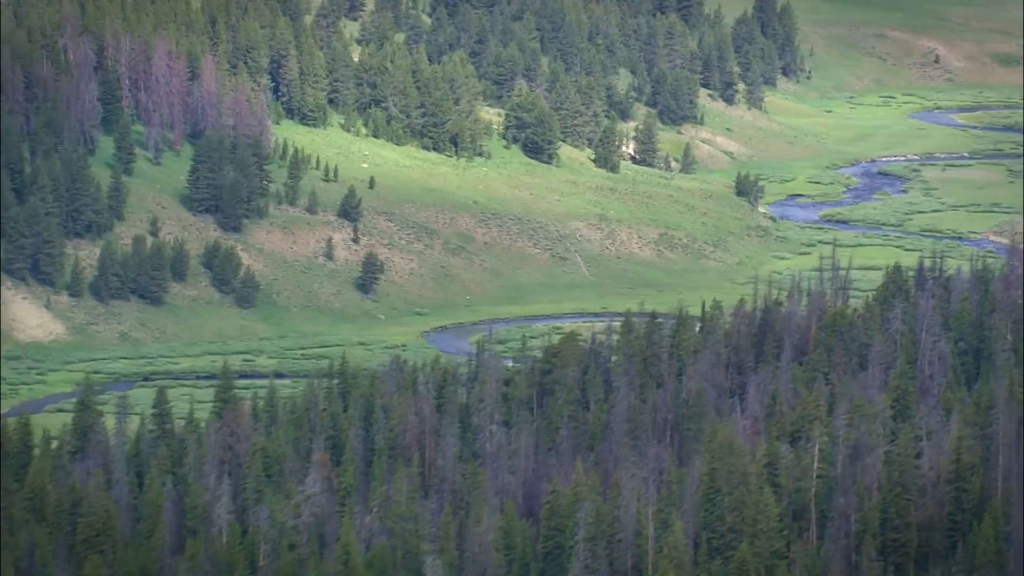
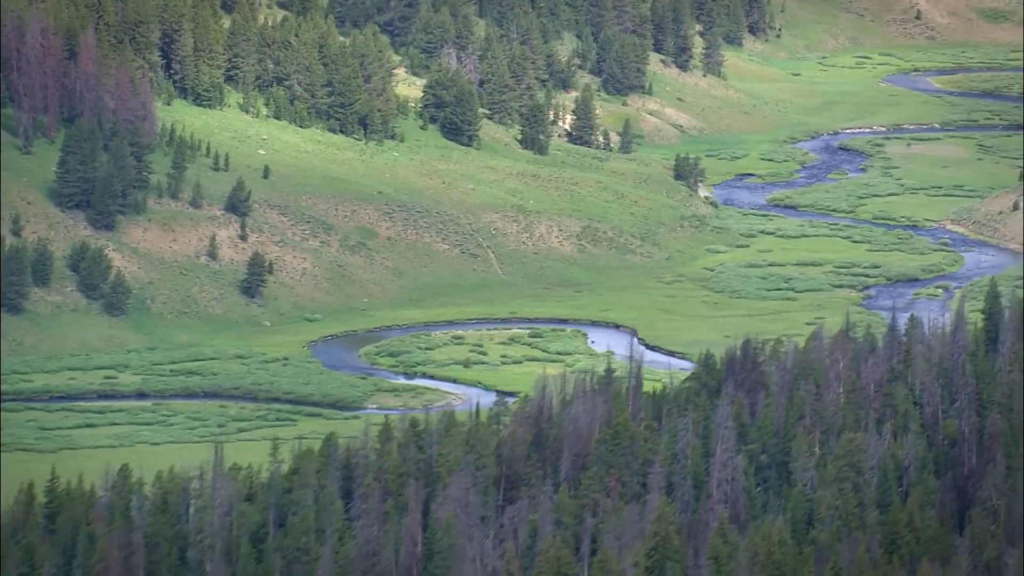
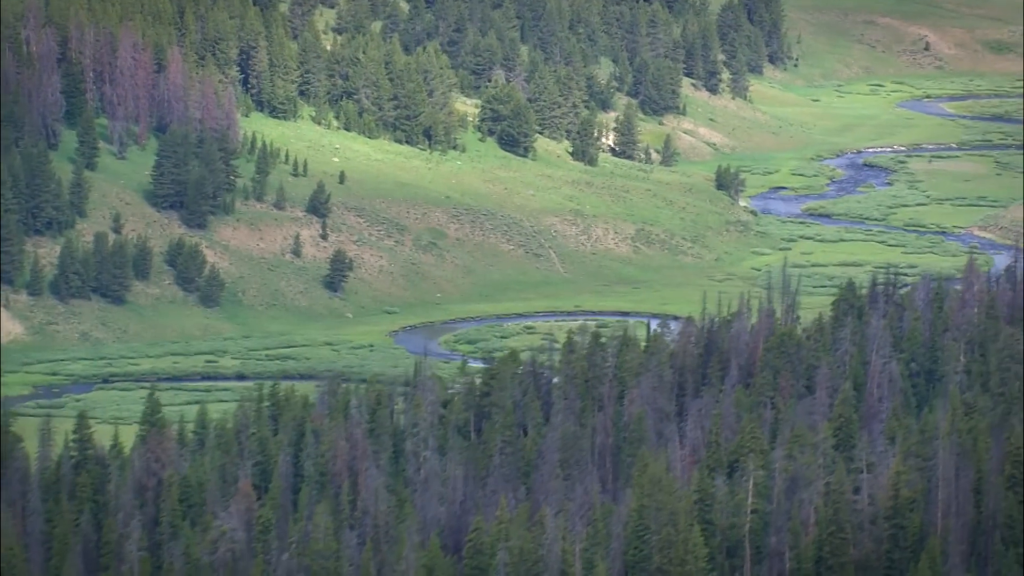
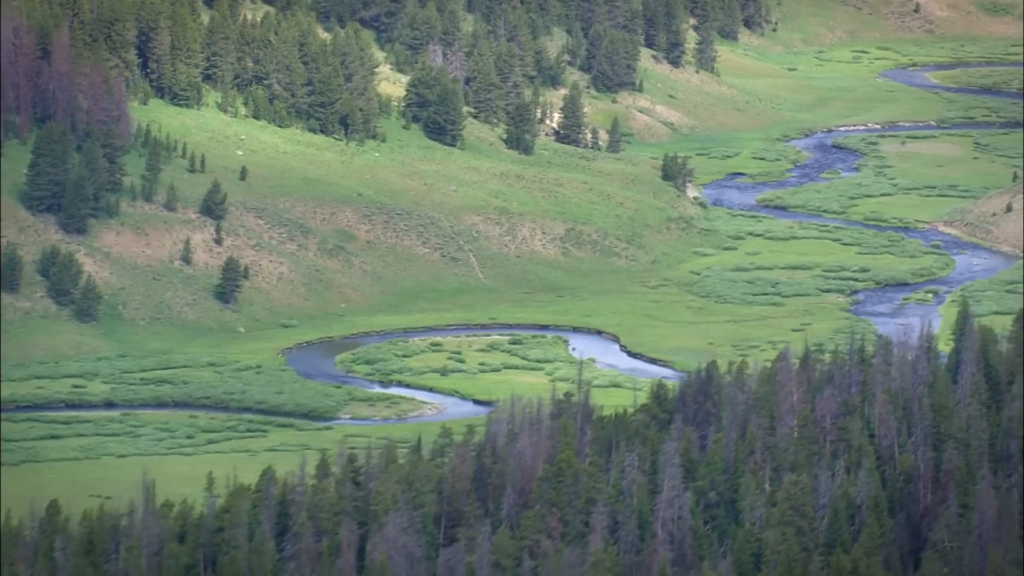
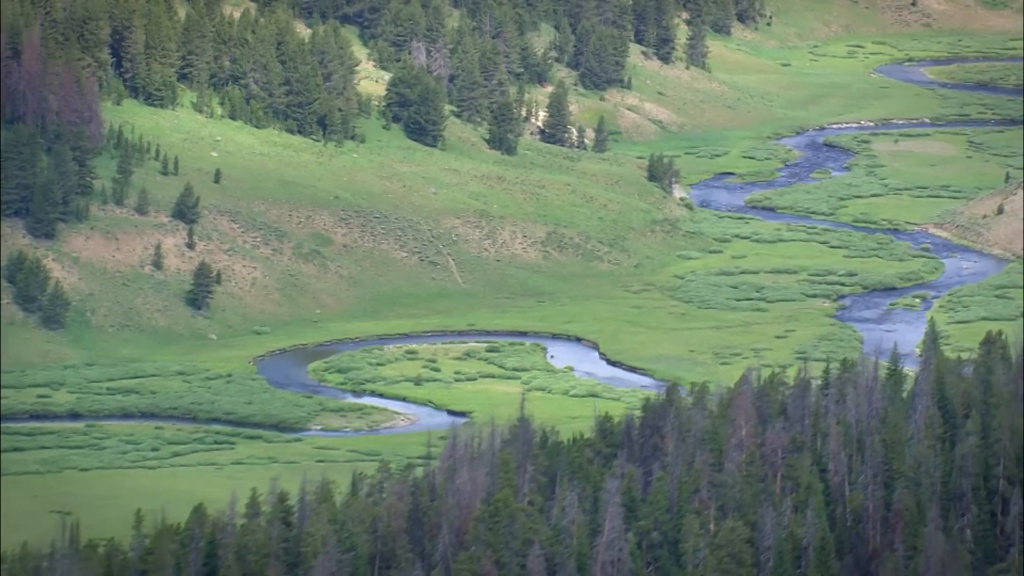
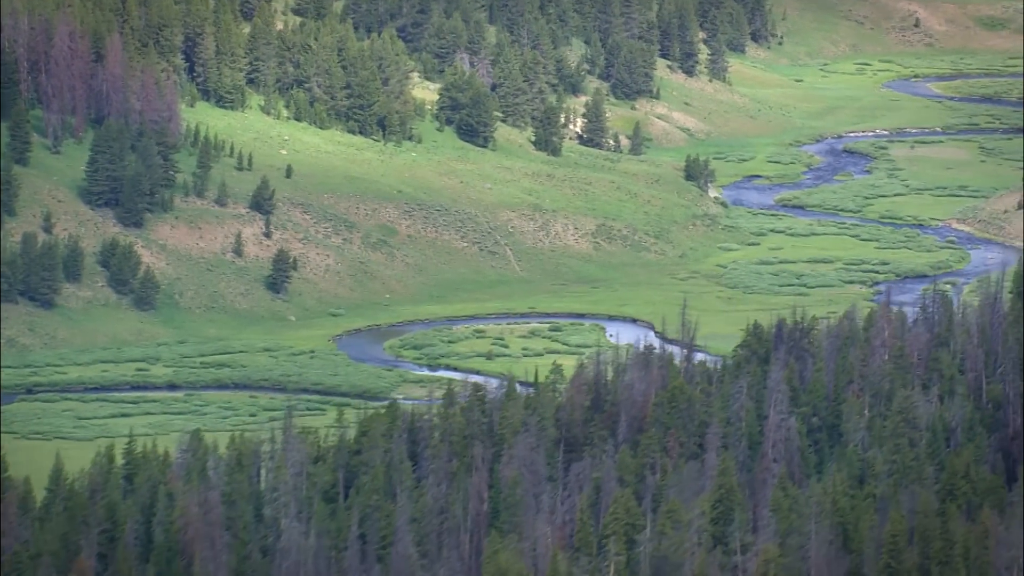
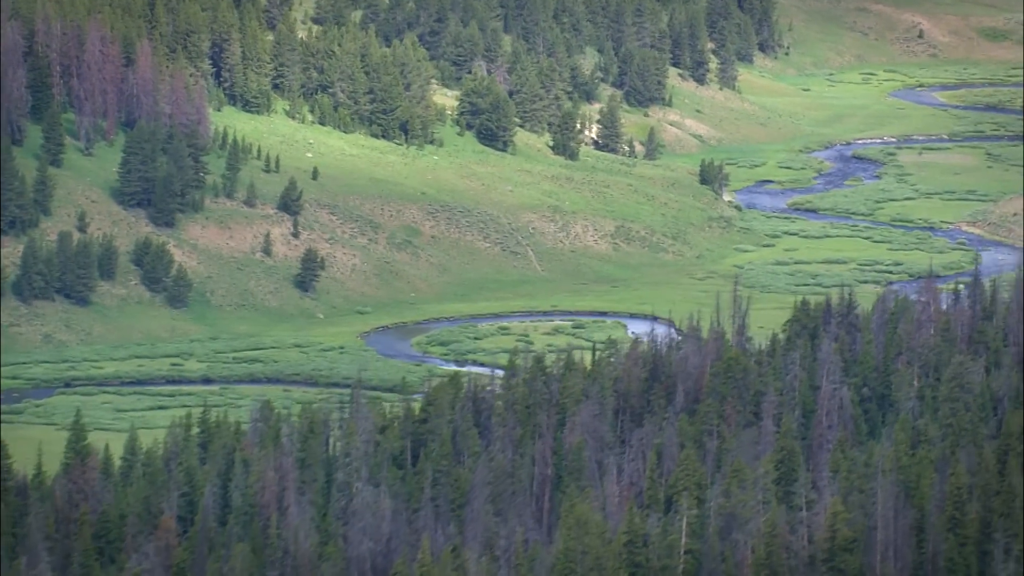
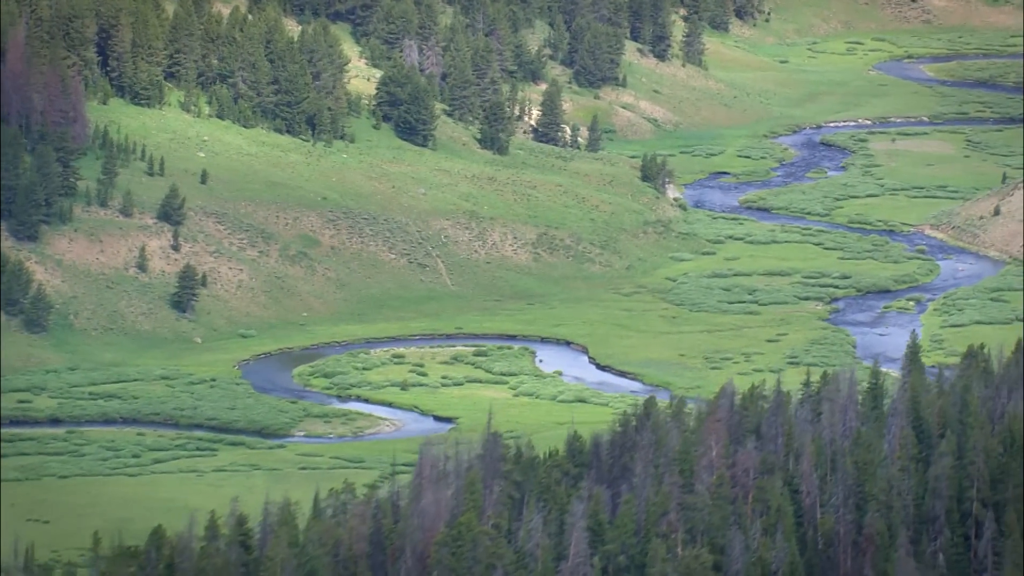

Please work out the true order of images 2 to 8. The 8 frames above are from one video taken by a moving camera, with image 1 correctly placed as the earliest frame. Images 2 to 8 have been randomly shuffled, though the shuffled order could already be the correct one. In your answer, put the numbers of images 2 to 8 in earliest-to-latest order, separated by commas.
3, 7, 6, 2, 4, 5, 8
